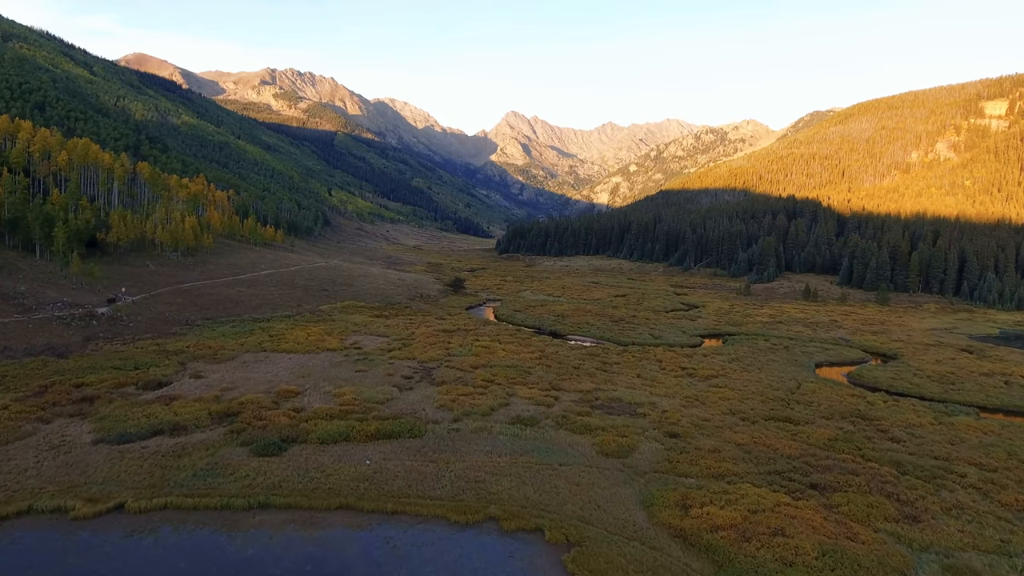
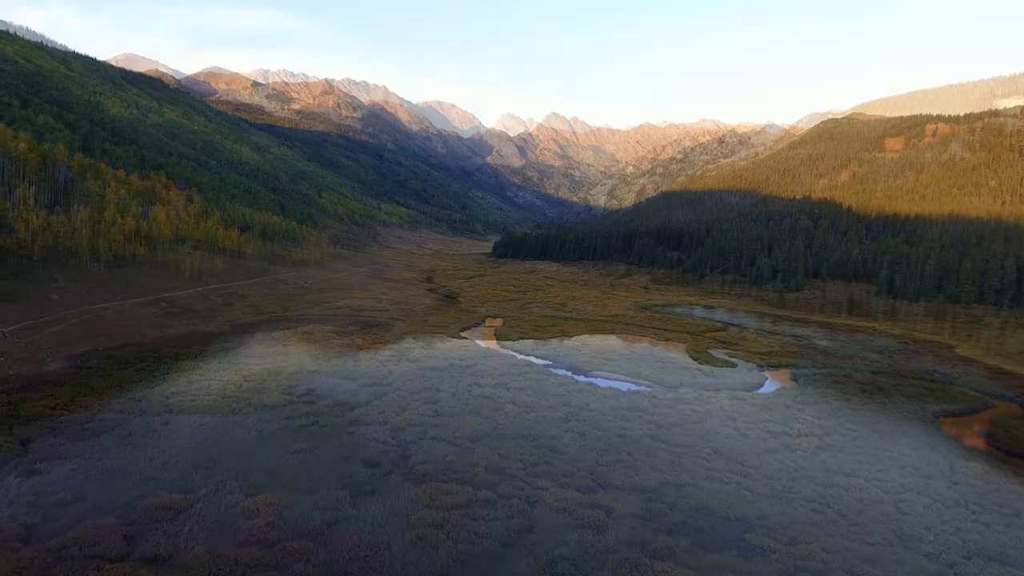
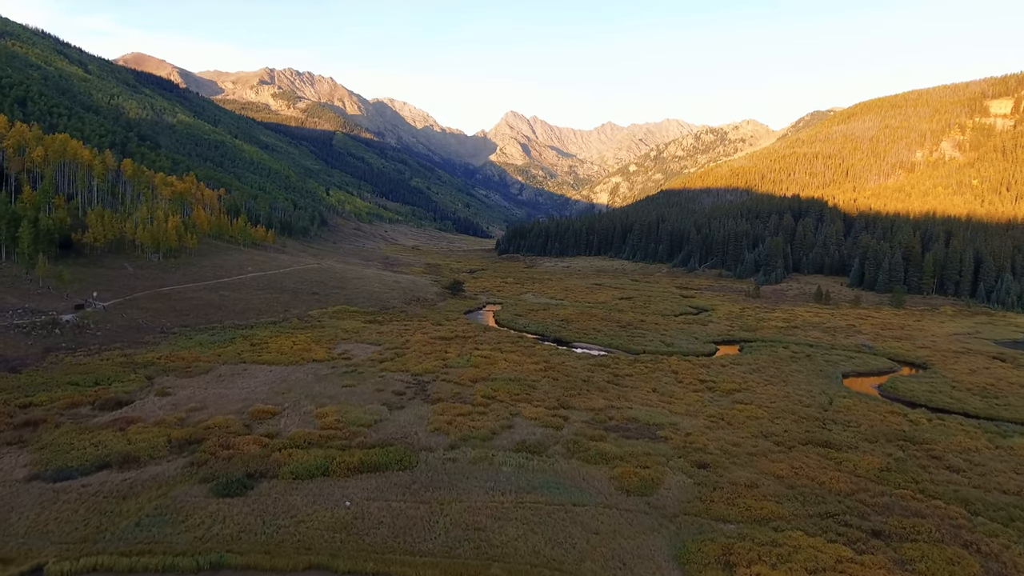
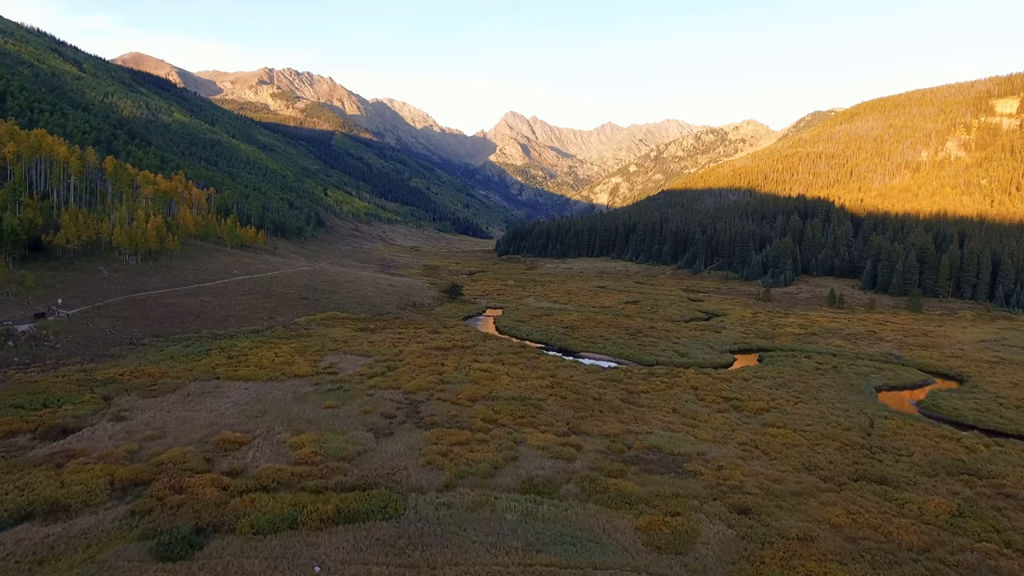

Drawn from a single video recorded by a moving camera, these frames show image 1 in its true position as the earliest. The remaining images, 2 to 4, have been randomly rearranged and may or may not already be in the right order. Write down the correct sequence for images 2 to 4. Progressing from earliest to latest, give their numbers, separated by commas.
3, 4, 2
